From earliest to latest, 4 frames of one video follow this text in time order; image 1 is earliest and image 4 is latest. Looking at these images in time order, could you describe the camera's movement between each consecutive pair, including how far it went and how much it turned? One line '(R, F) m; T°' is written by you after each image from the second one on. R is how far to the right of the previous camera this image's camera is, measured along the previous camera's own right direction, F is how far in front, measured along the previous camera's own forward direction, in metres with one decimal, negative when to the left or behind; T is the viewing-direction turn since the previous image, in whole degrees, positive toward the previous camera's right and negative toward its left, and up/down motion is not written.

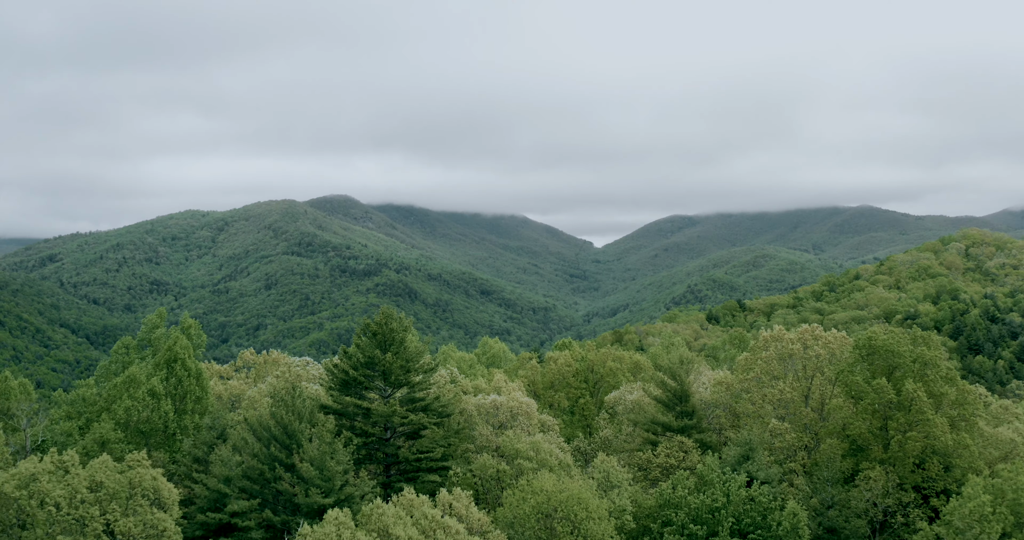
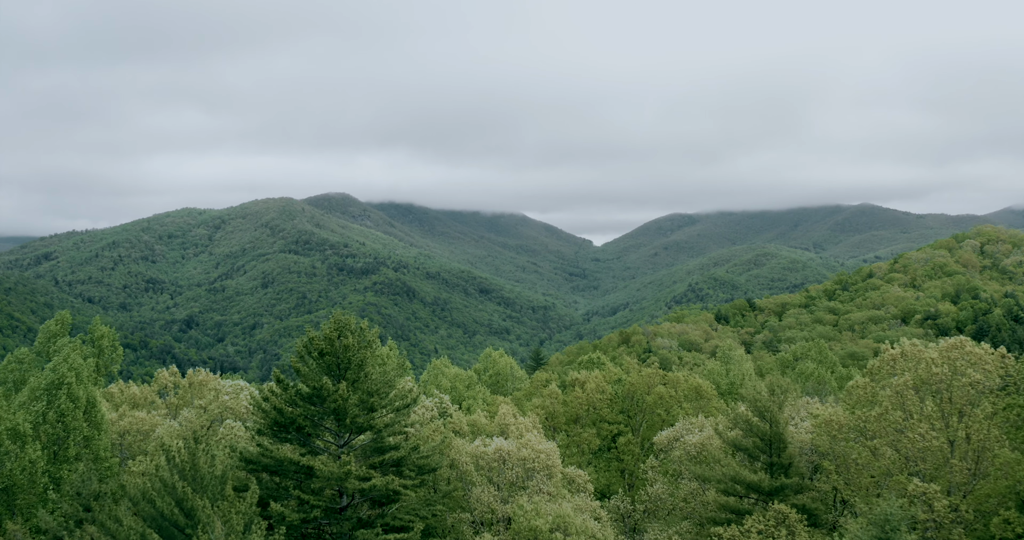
(-0.9, +13.3) m; 0°
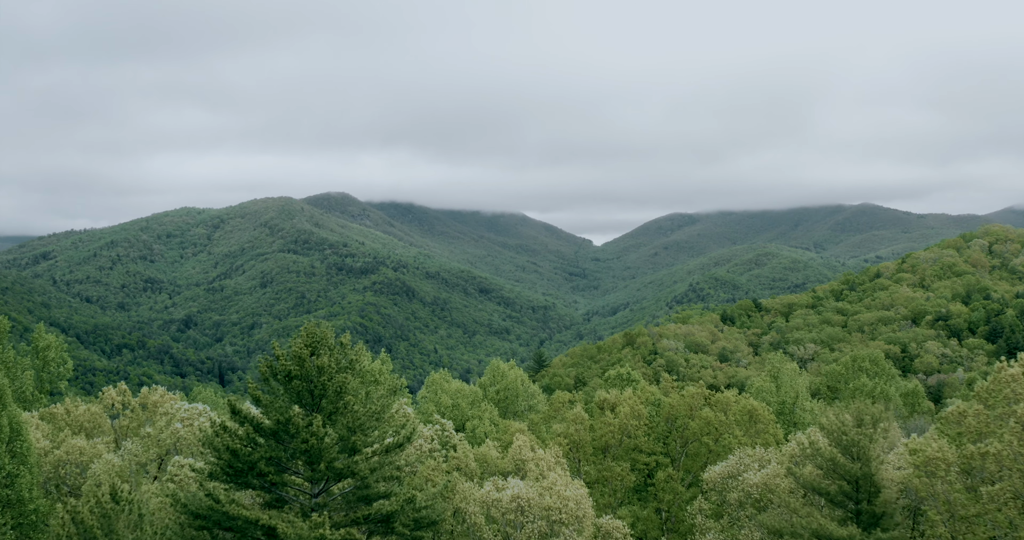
(-1.0, +6.1) m; 0°
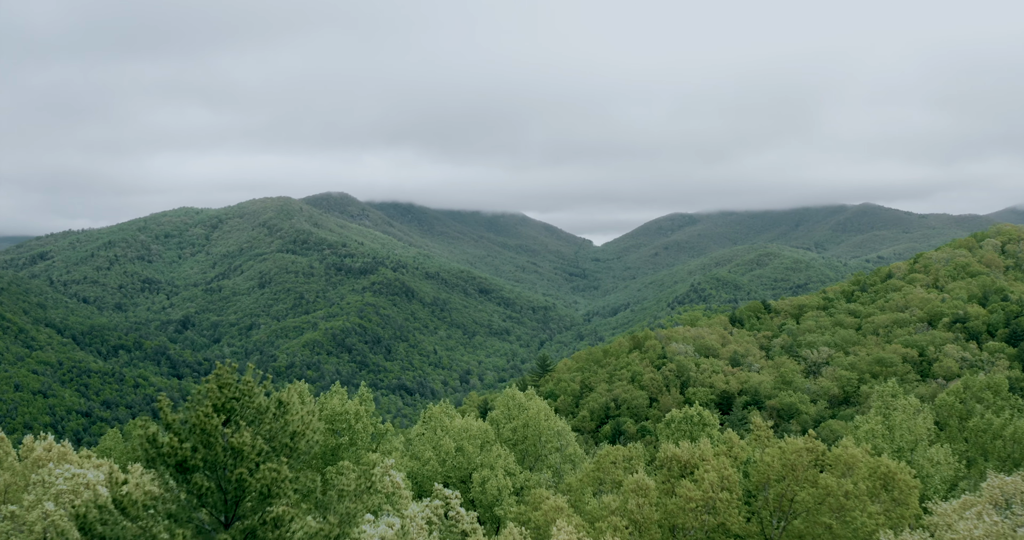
(-1.3, +8.9) m; 0°
